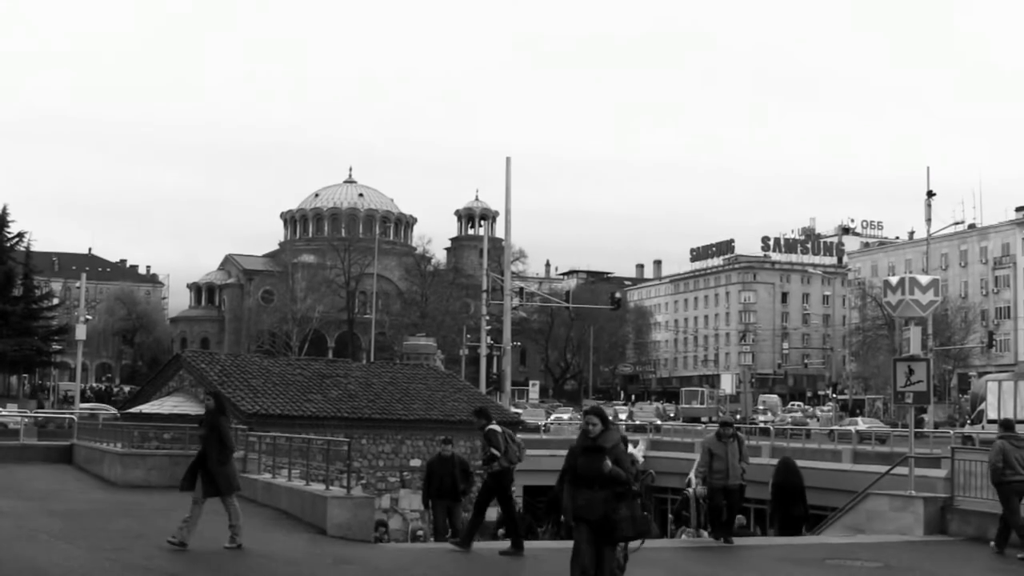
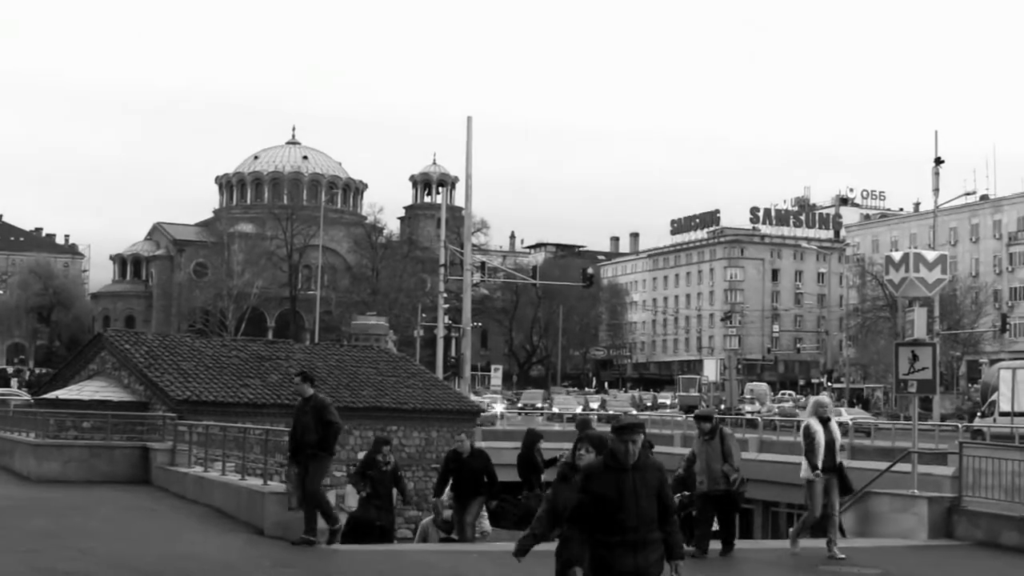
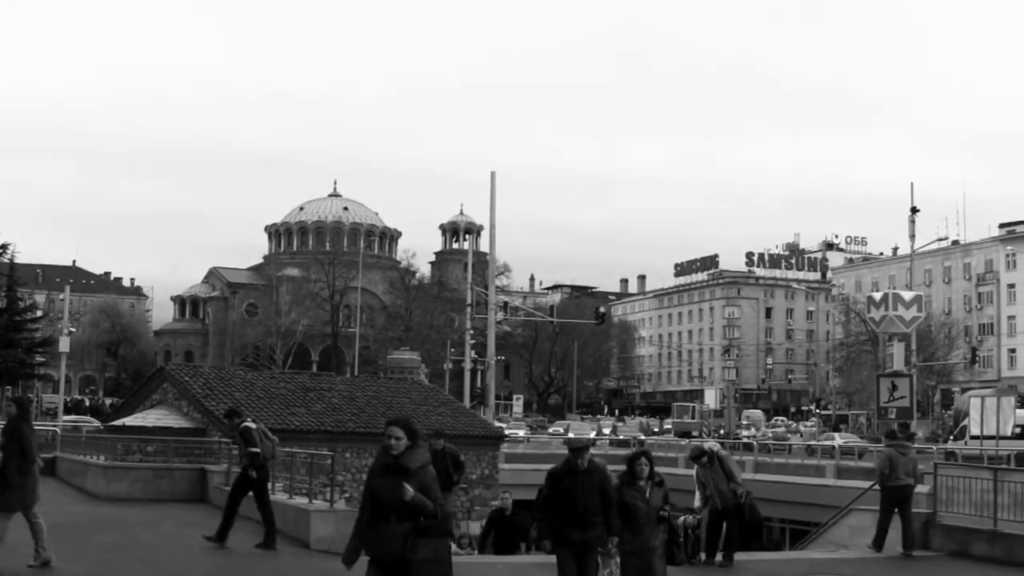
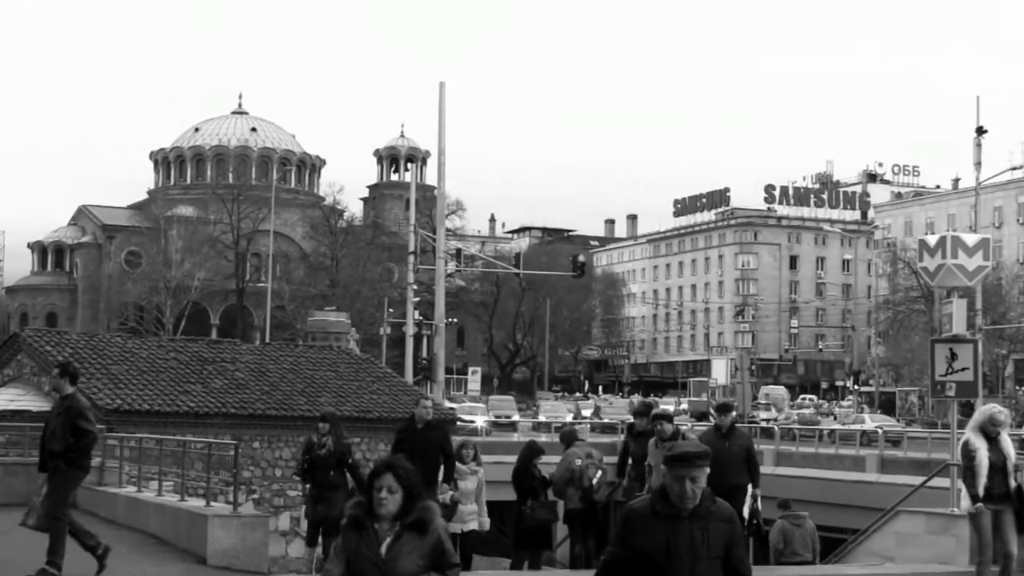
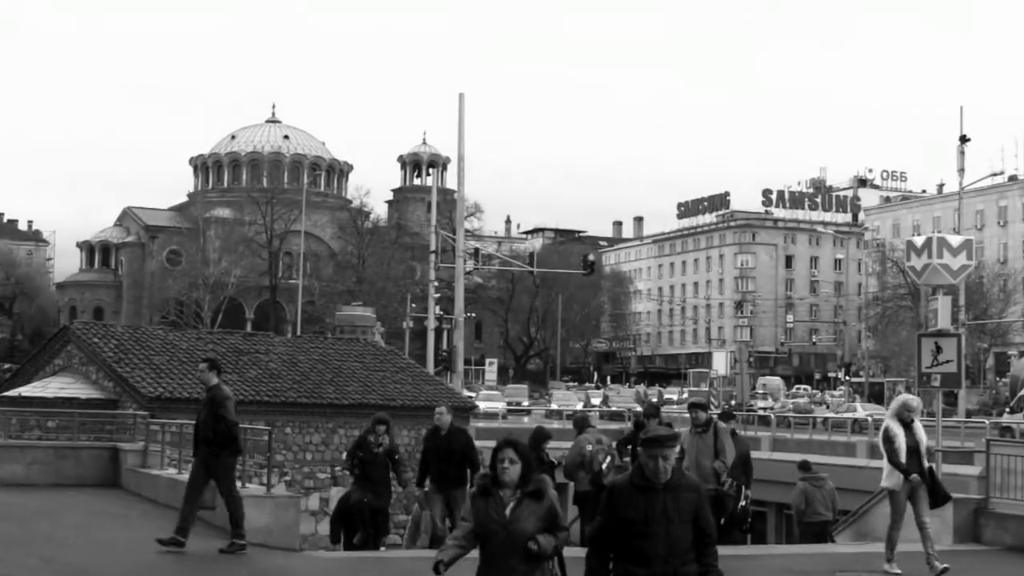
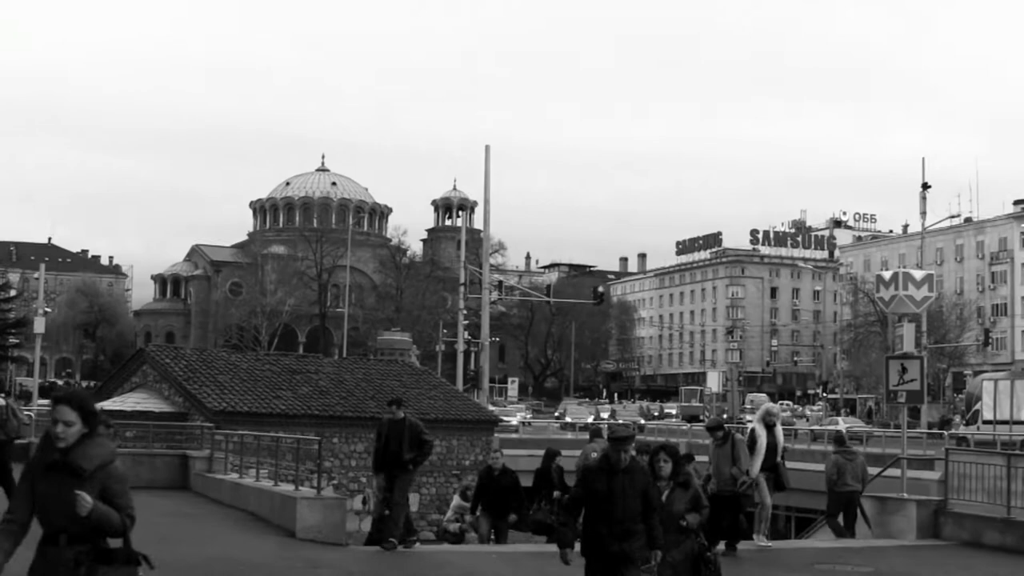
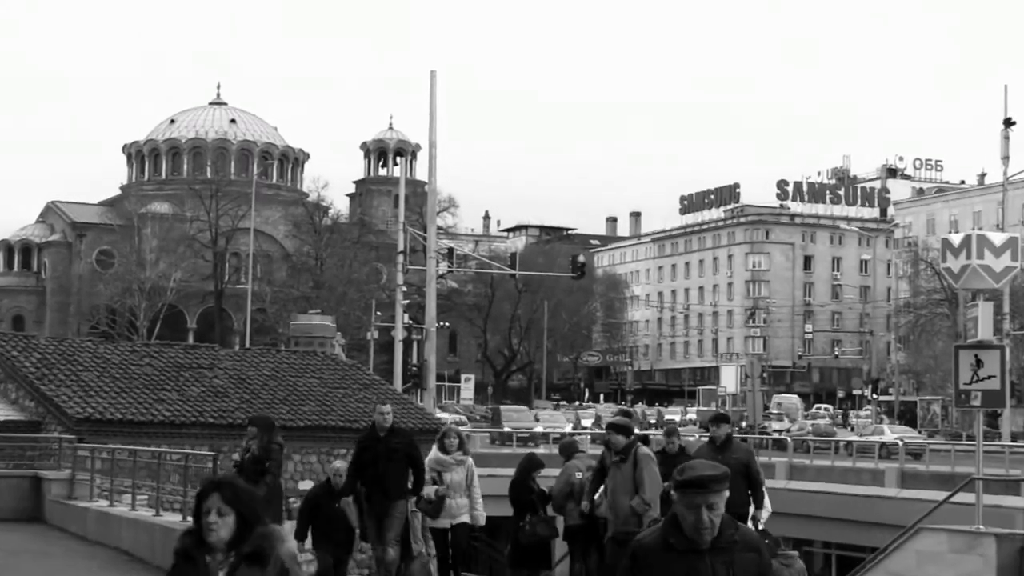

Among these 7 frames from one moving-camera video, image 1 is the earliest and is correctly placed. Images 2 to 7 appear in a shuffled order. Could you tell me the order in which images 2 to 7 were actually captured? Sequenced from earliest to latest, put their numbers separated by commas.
3, 6, 2, 5, 4, 7
